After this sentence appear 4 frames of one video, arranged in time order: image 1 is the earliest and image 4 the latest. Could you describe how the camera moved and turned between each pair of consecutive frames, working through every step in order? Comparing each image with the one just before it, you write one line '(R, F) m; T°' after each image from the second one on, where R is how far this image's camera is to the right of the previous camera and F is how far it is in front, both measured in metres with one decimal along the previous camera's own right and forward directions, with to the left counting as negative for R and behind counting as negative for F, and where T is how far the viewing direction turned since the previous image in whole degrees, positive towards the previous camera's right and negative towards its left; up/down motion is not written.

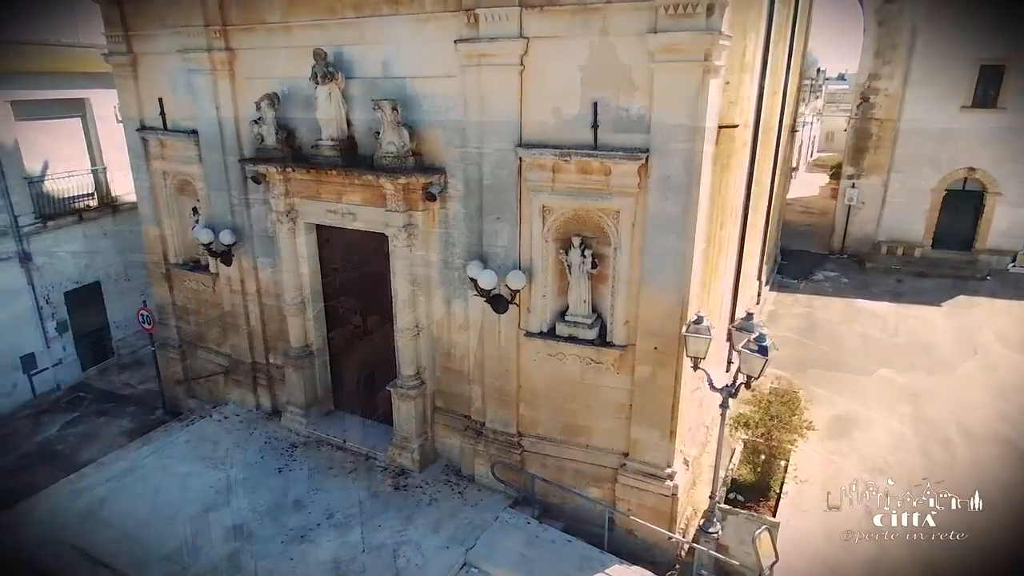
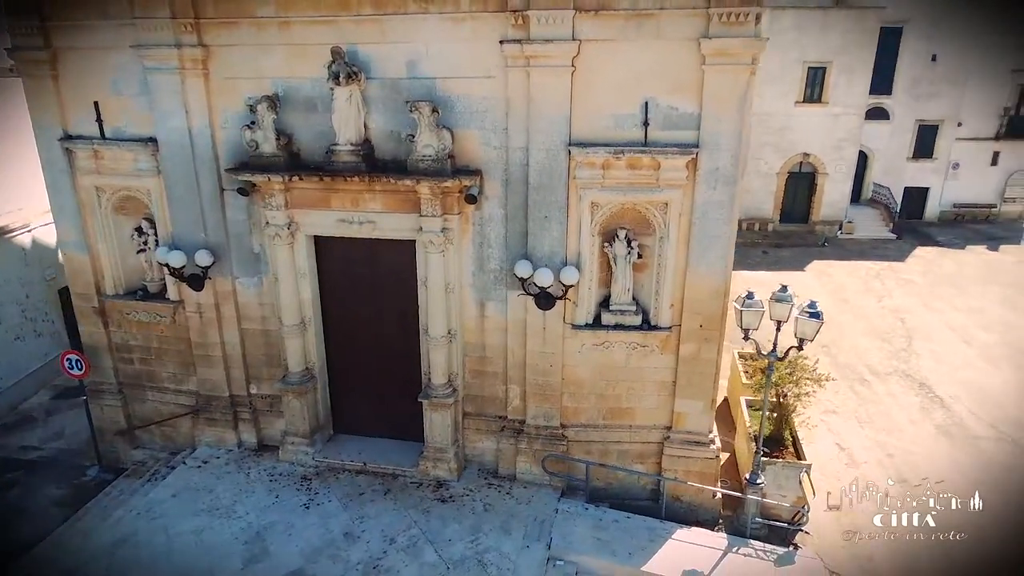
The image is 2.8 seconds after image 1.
(-3.0, +0.3) m; +17°
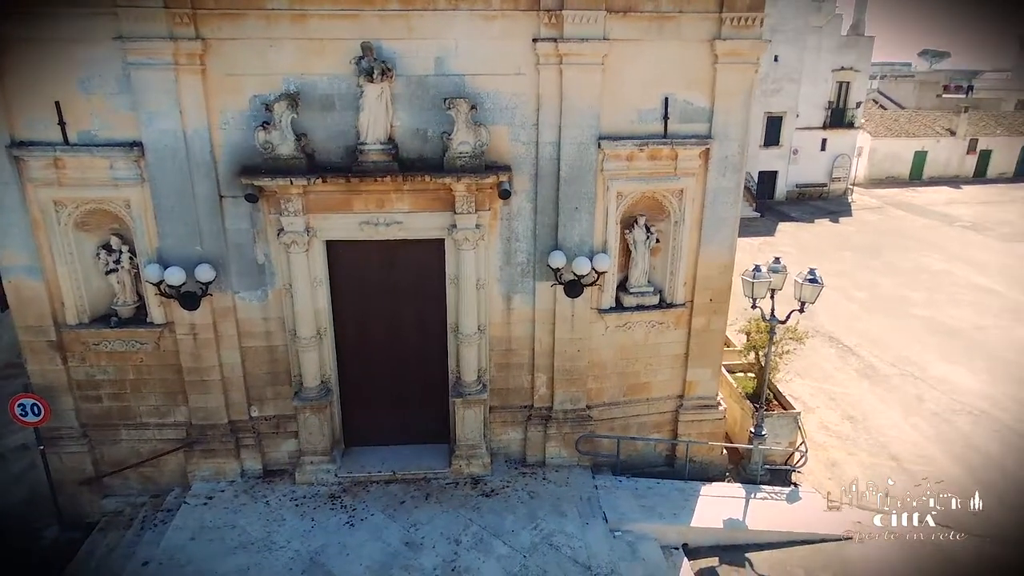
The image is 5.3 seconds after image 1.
(-2.6, +0.1) m; +15°
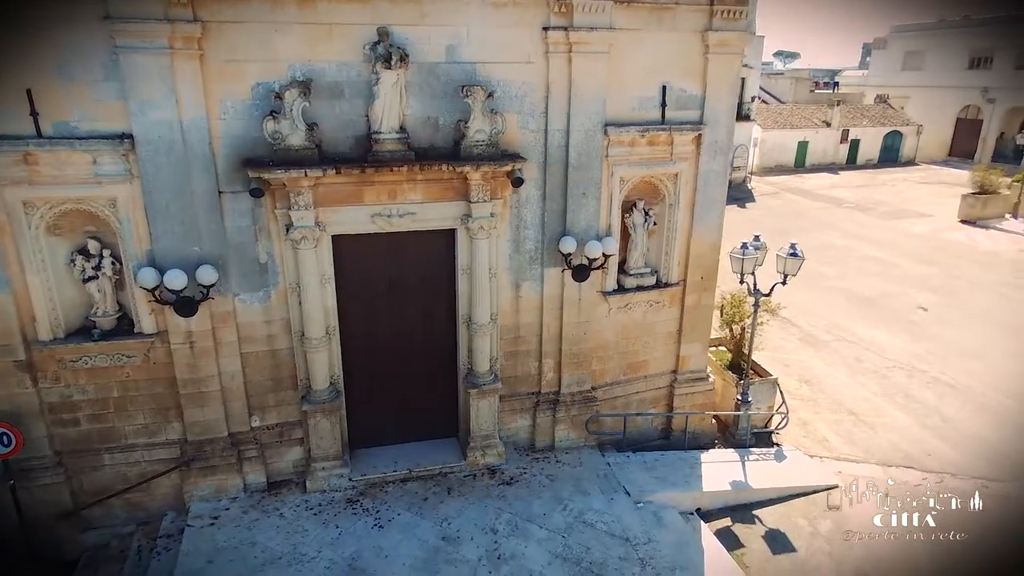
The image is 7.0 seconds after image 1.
(-1.7, +0.1) m; +10°
